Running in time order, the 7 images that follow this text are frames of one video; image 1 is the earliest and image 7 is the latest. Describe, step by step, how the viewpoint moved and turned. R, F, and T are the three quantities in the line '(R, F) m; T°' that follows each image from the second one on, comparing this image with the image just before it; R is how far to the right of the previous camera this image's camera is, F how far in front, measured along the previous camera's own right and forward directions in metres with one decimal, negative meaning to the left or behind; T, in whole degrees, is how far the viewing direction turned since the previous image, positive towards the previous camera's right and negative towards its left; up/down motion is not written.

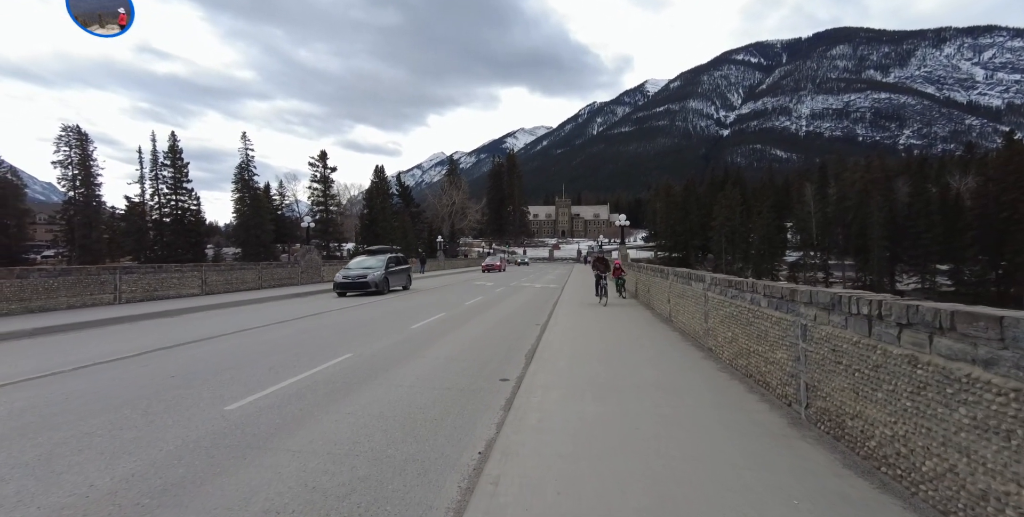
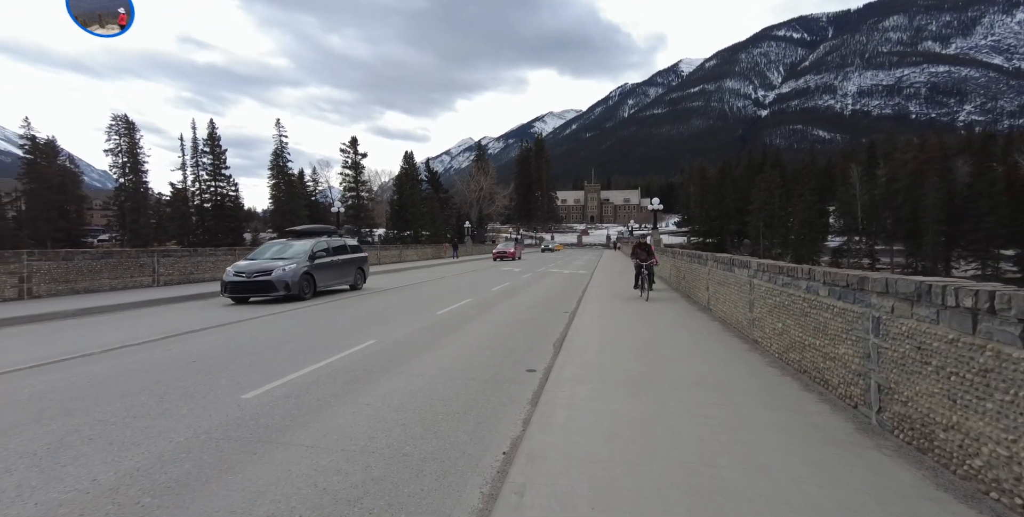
(0.0, +0.4) m; -3°
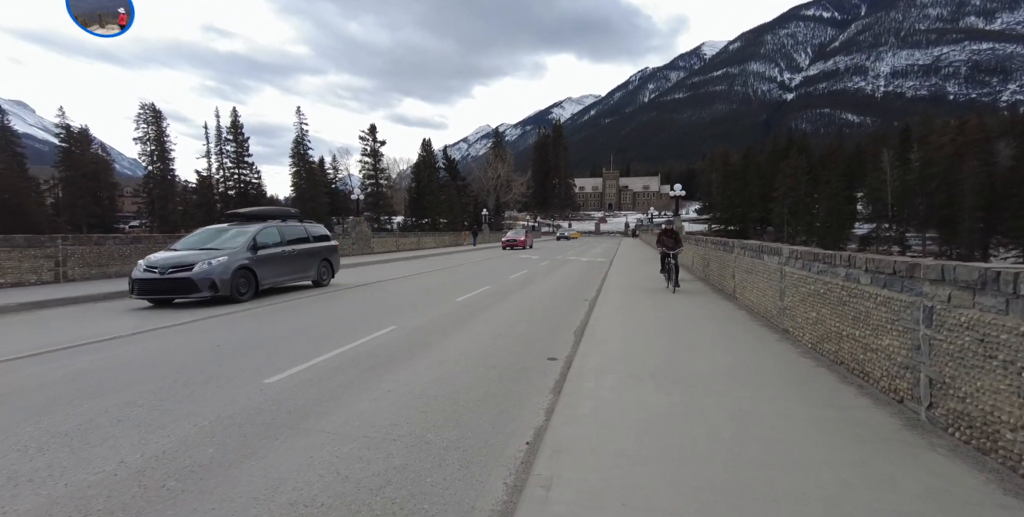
(-0.1, +0.1) m; -2°
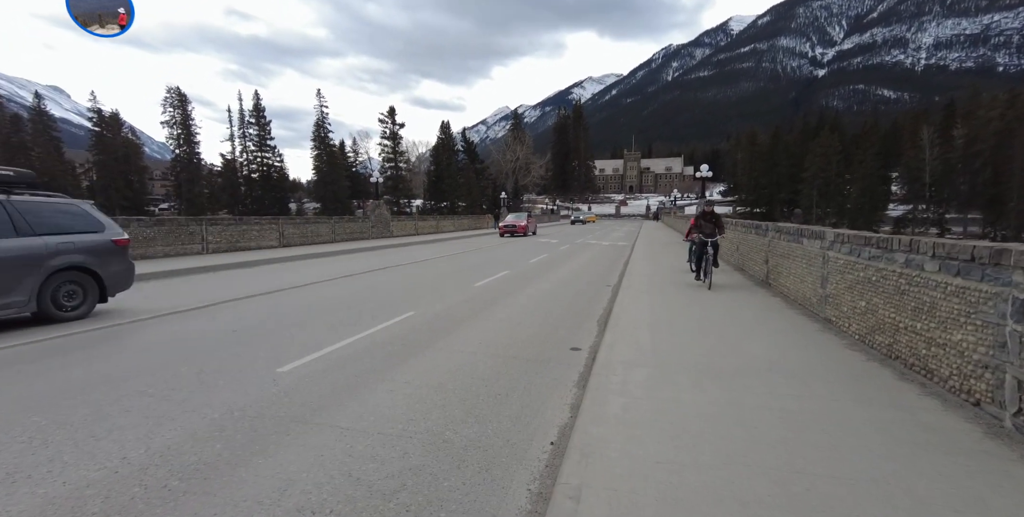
(0.0, +0.3) m; -2°
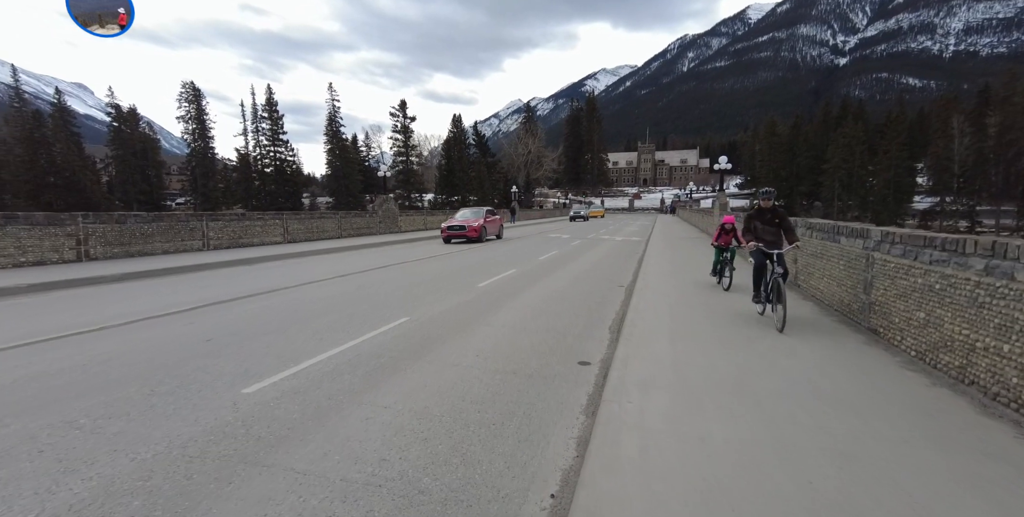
(+0.1, +0.7) m; -2°
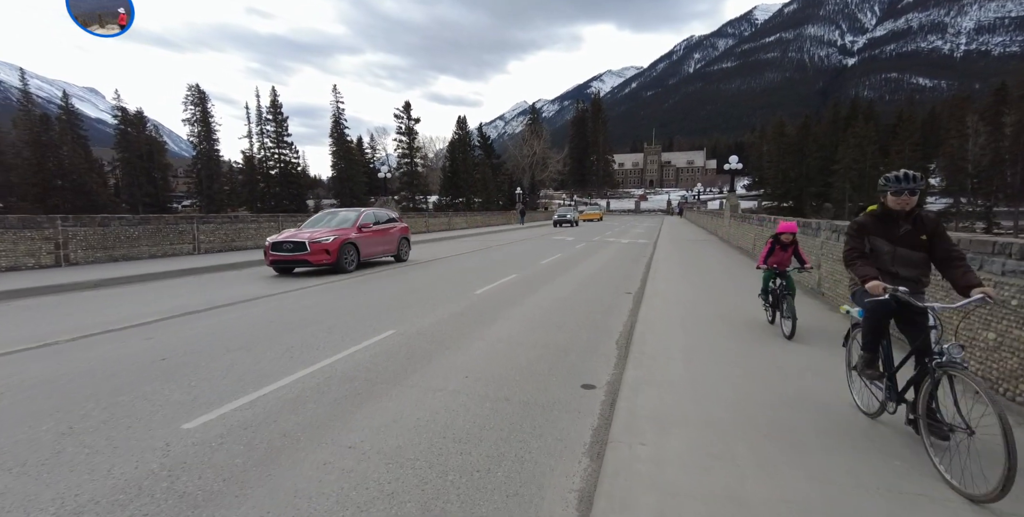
(+0.1, +0.7) m; -1°
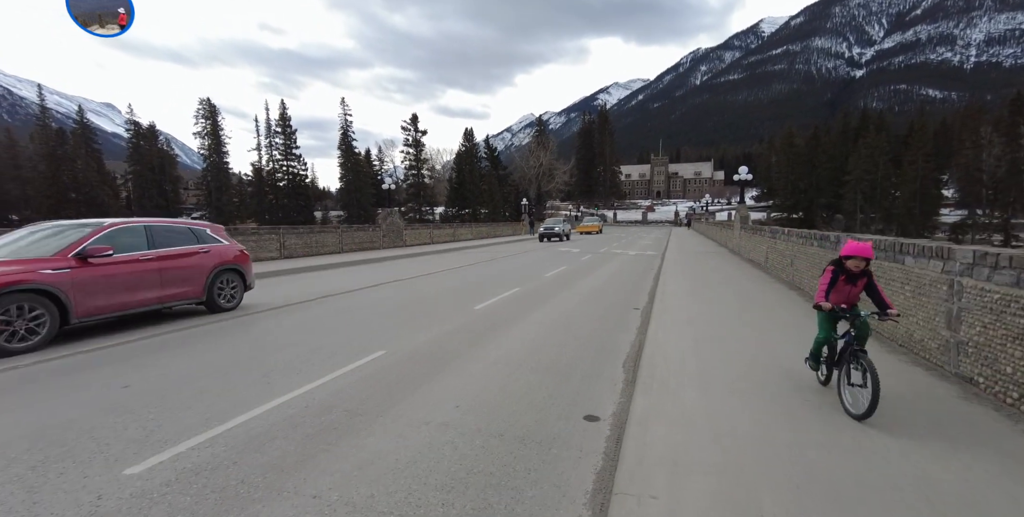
(+0.1, +0.4) m; -1°
